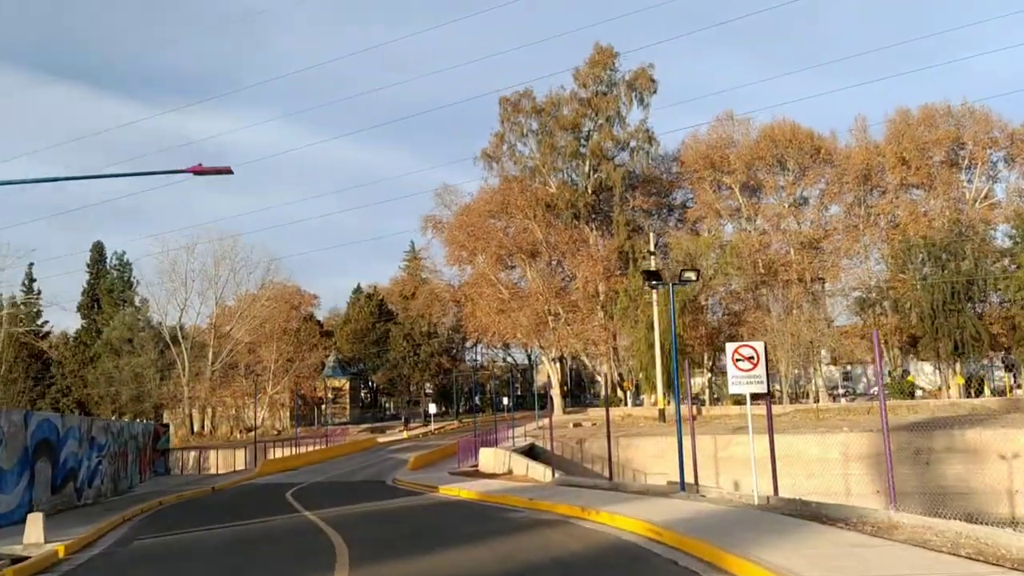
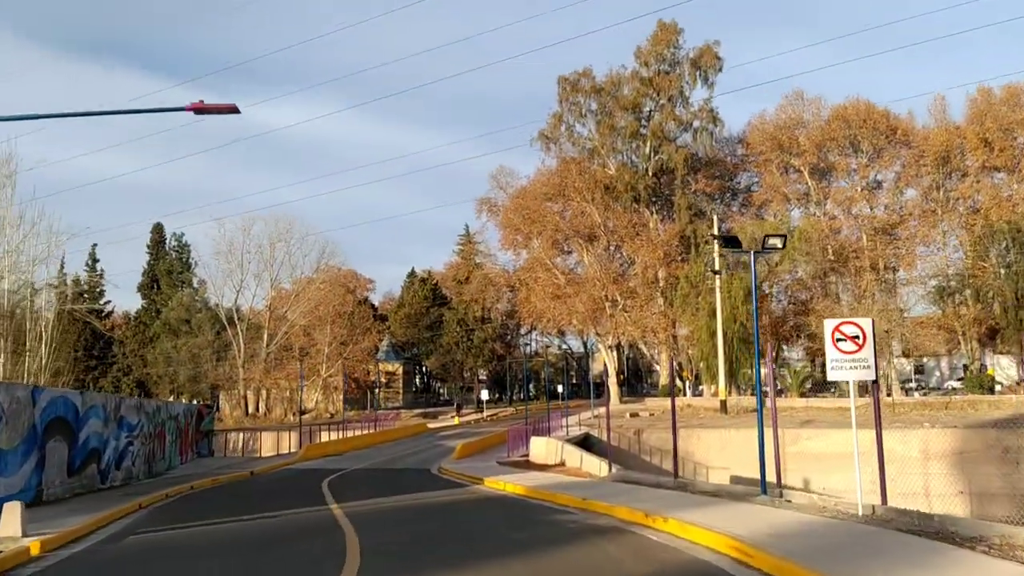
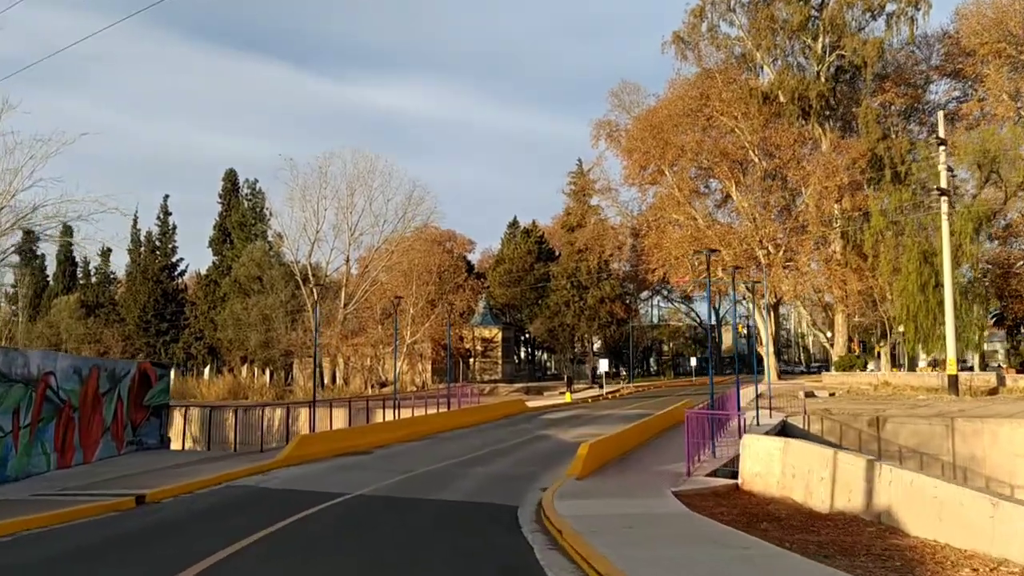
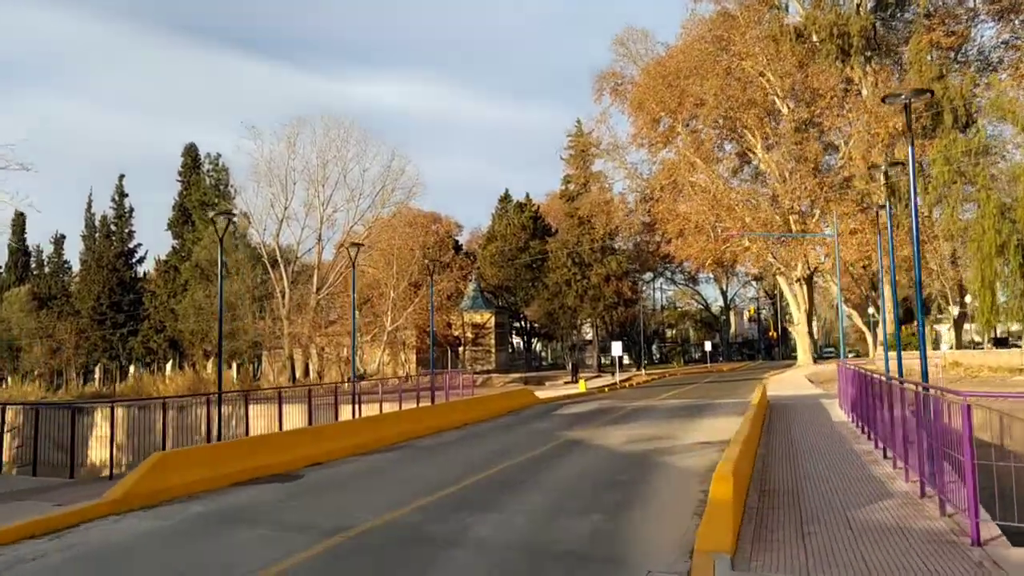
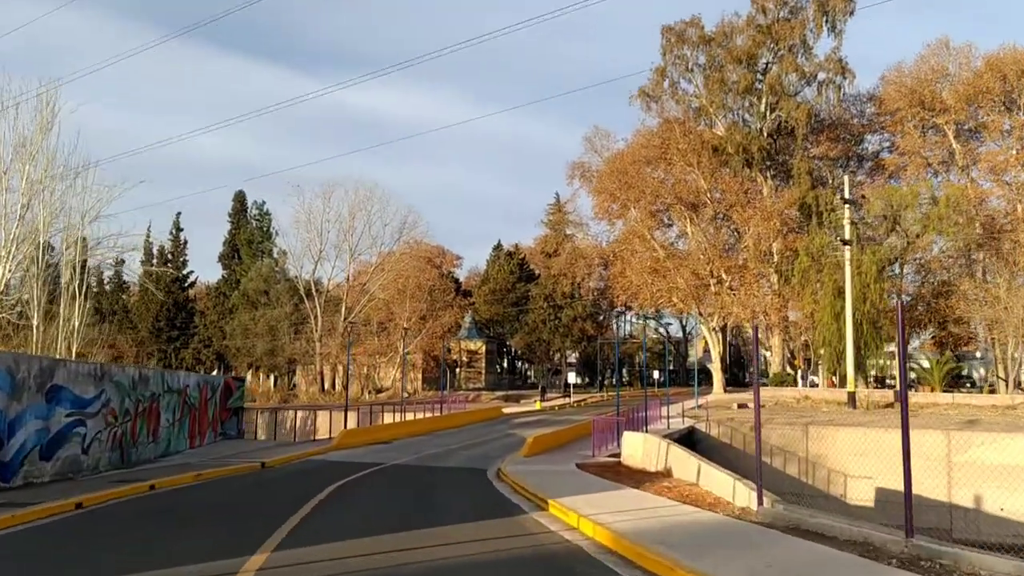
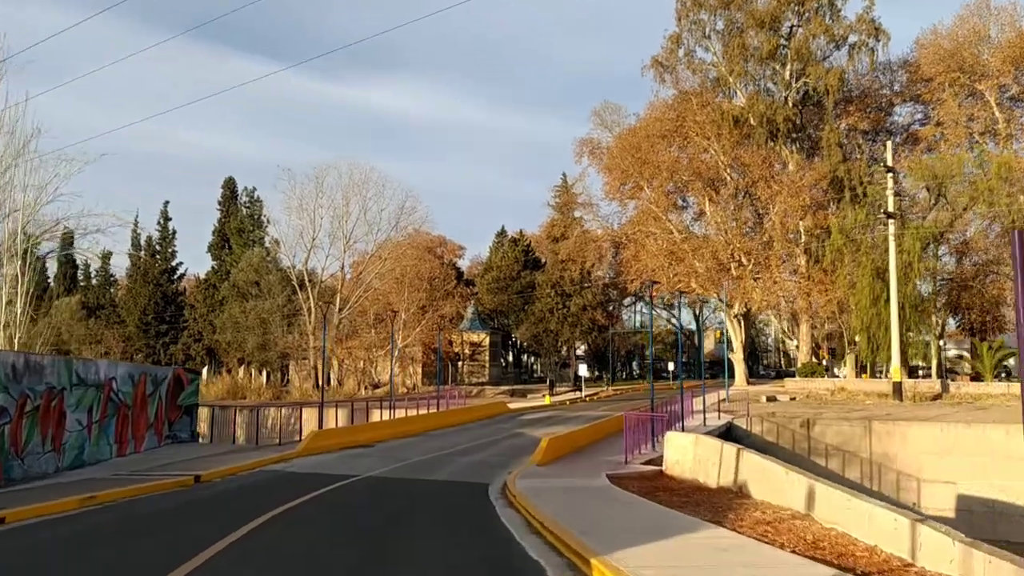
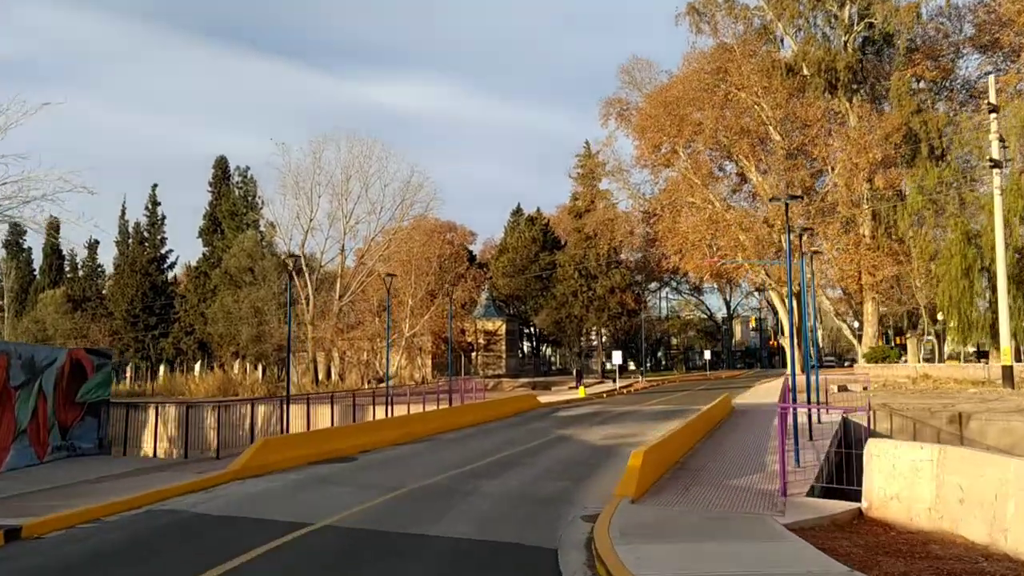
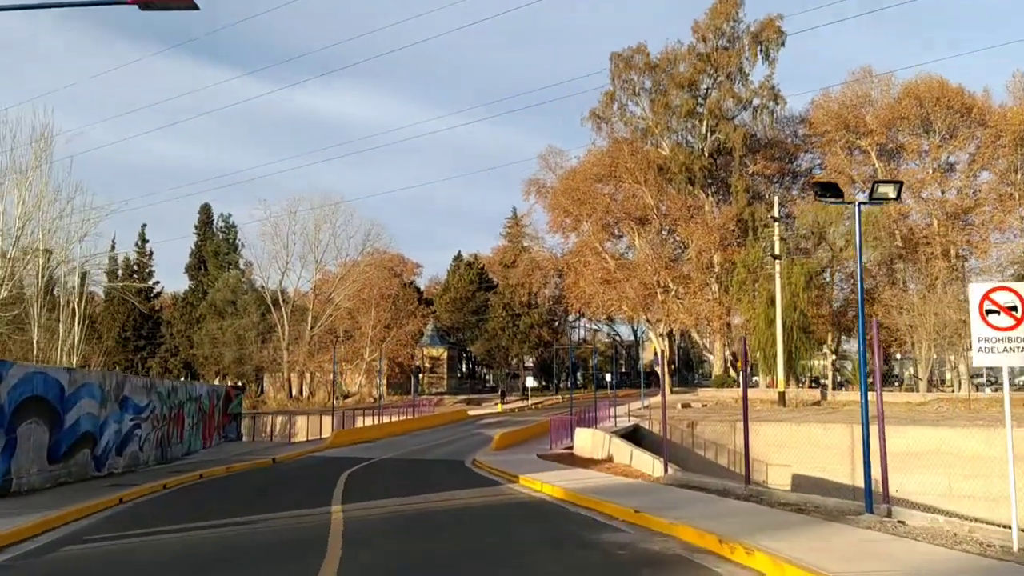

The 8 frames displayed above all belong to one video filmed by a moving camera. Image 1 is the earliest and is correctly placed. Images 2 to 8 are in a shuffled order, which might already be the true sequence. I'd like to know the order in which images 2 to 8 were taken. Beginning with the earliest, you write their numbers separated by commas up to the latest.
2, 8, 5, 6, 3, 7, 4
